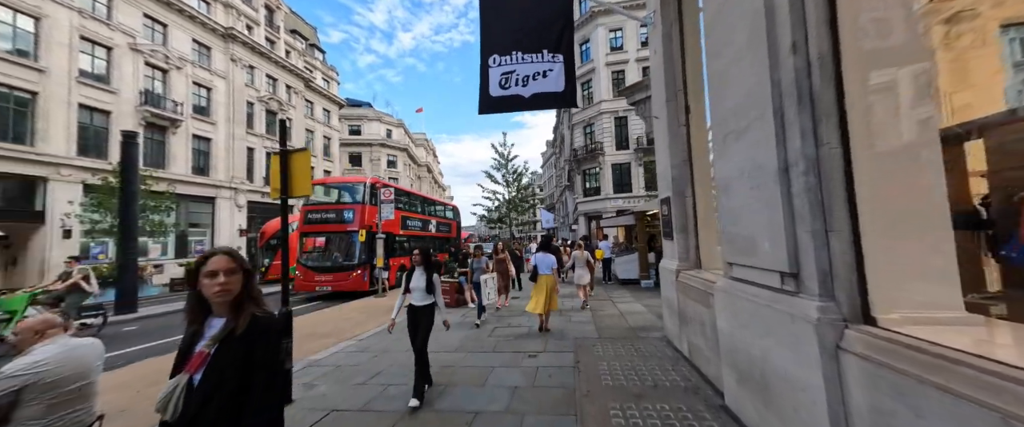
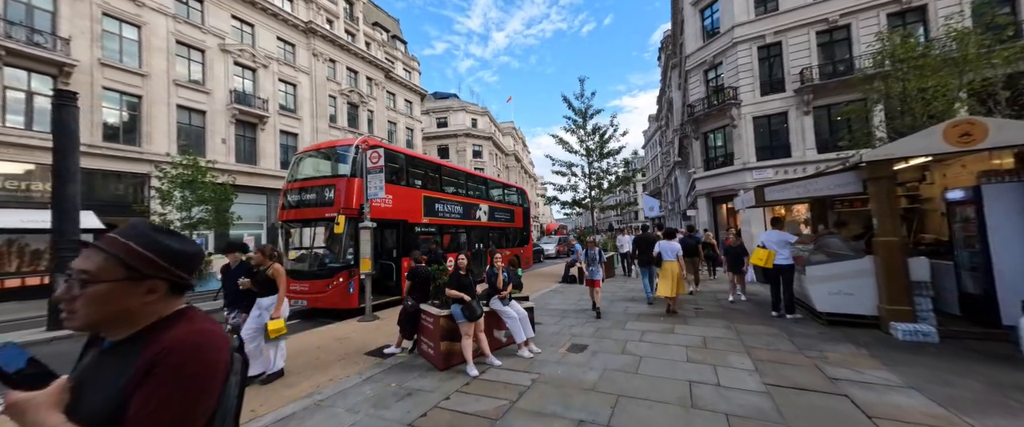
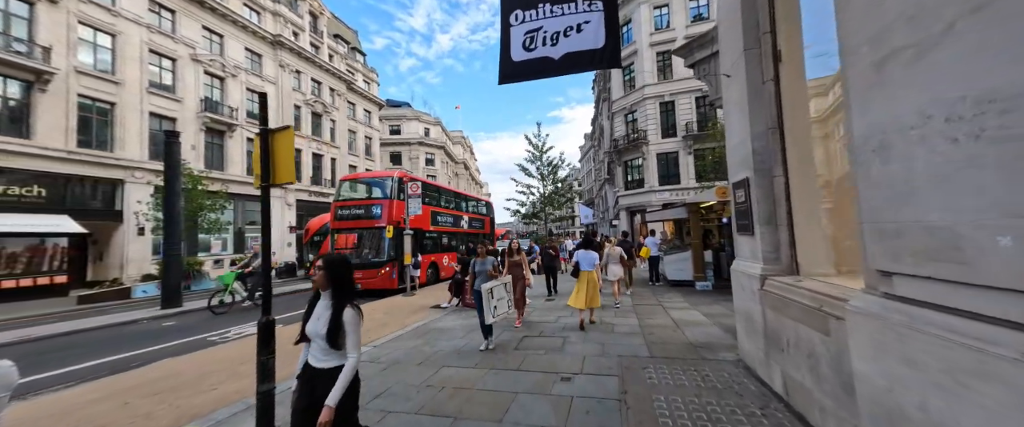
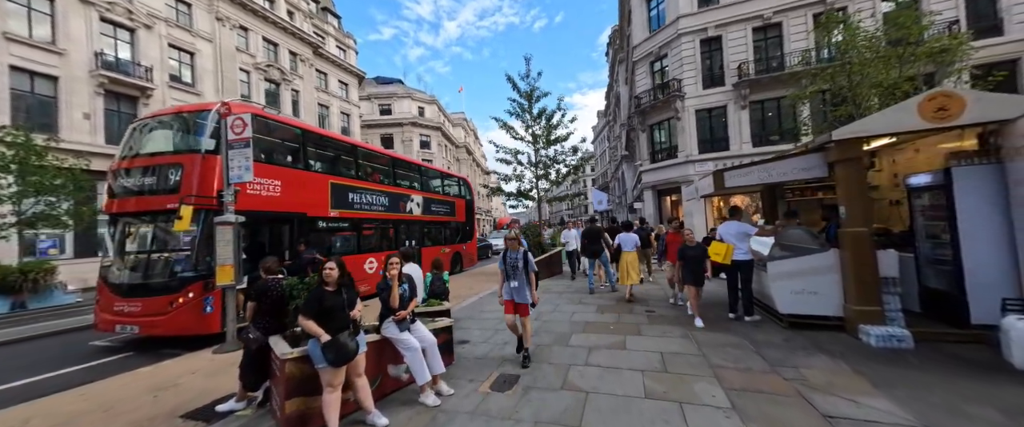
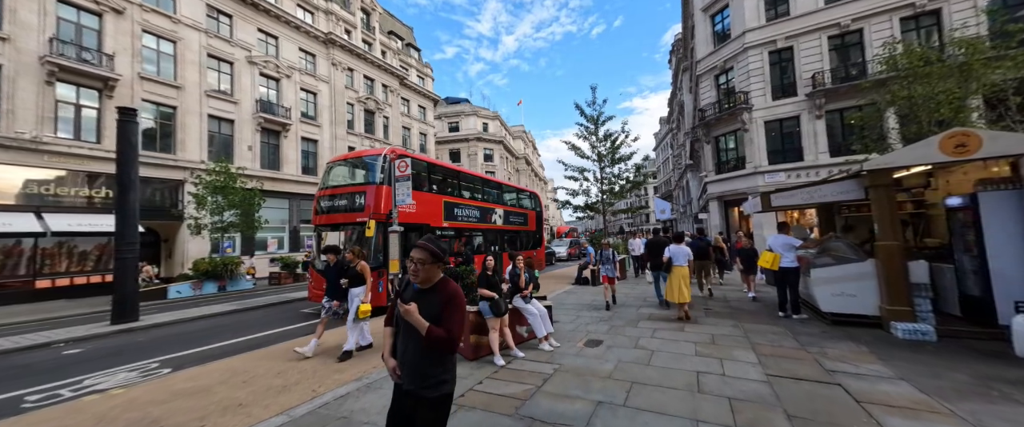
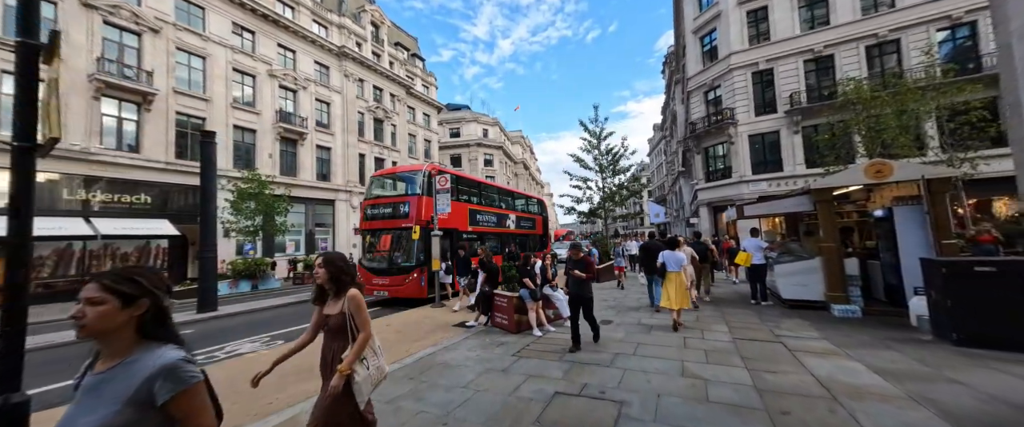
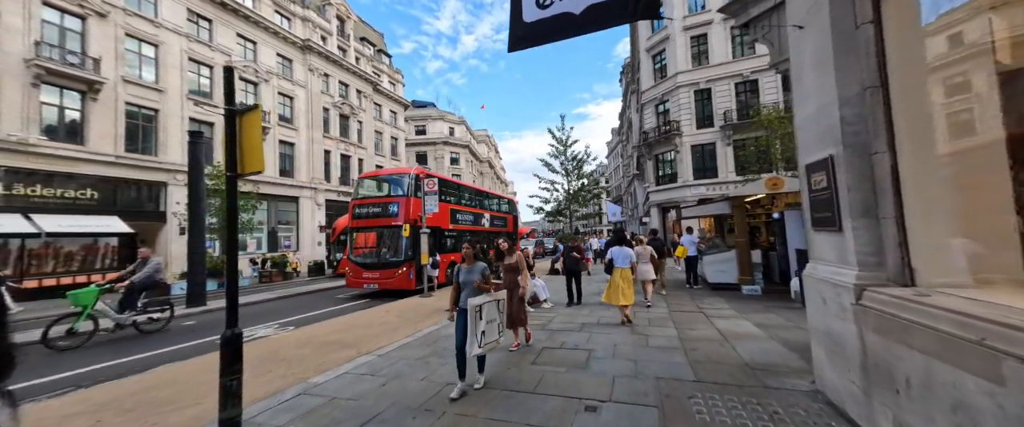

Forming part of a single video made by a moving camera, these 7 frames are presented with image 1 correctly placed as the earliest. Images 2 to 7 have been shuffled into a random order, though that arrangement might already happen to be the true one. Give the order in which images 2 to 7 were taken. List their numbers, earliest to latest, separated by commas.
3, 7, 6, 5, 2, 4
